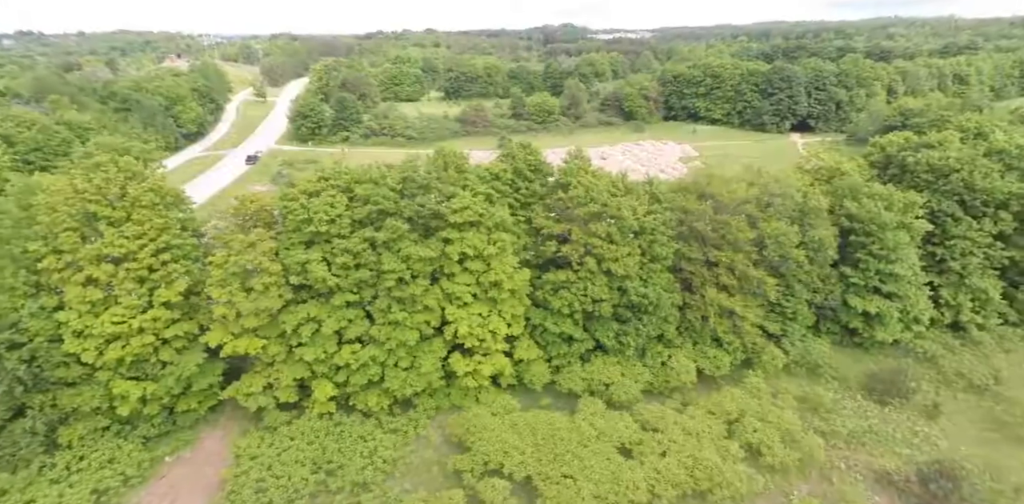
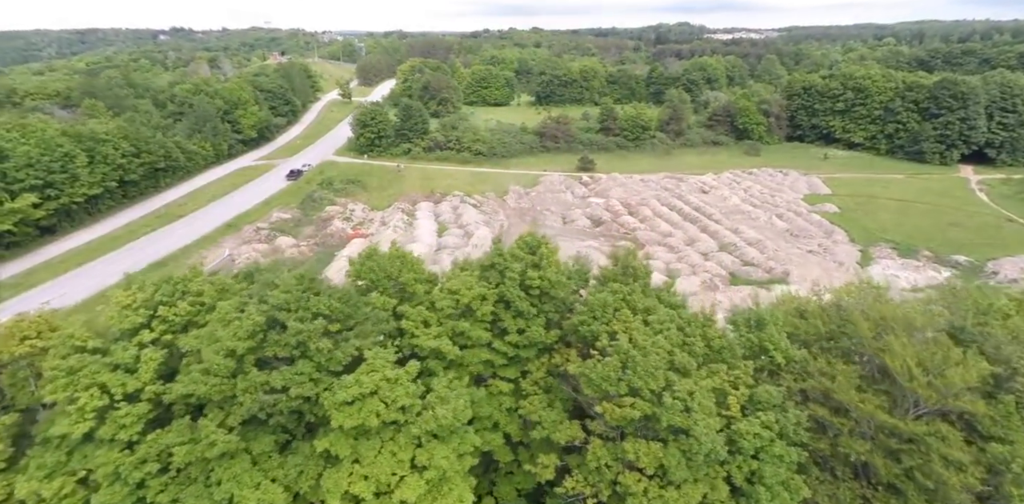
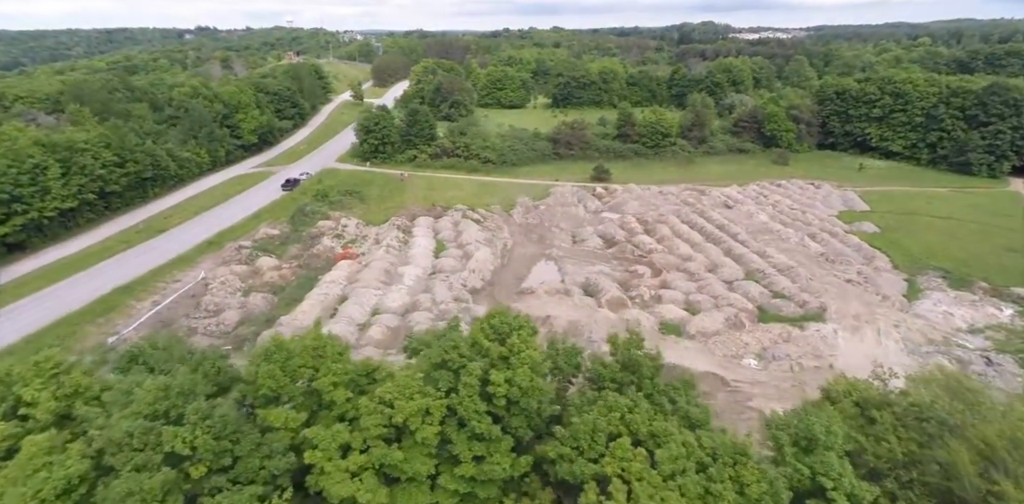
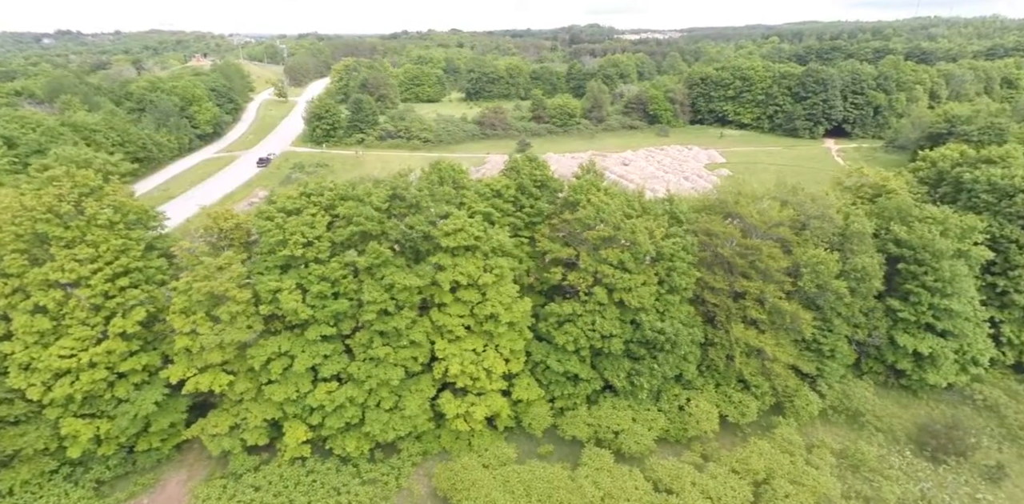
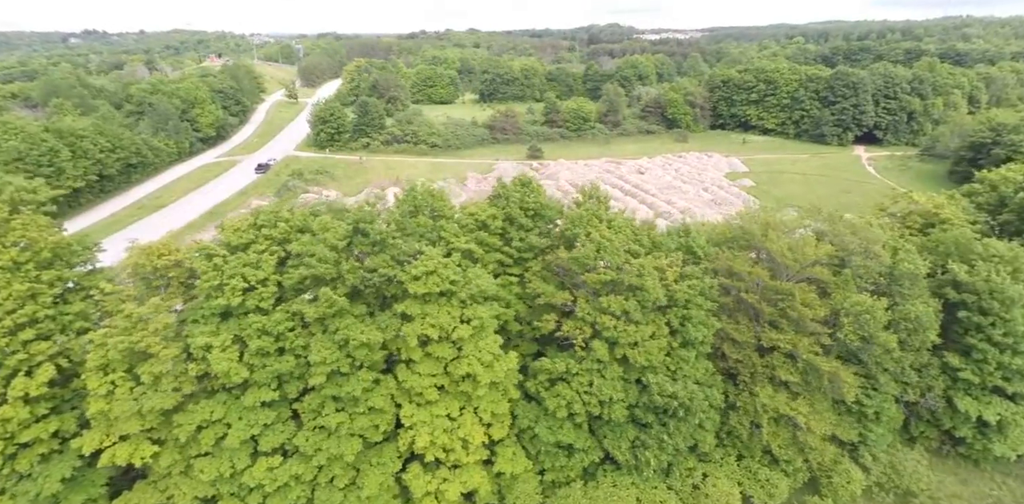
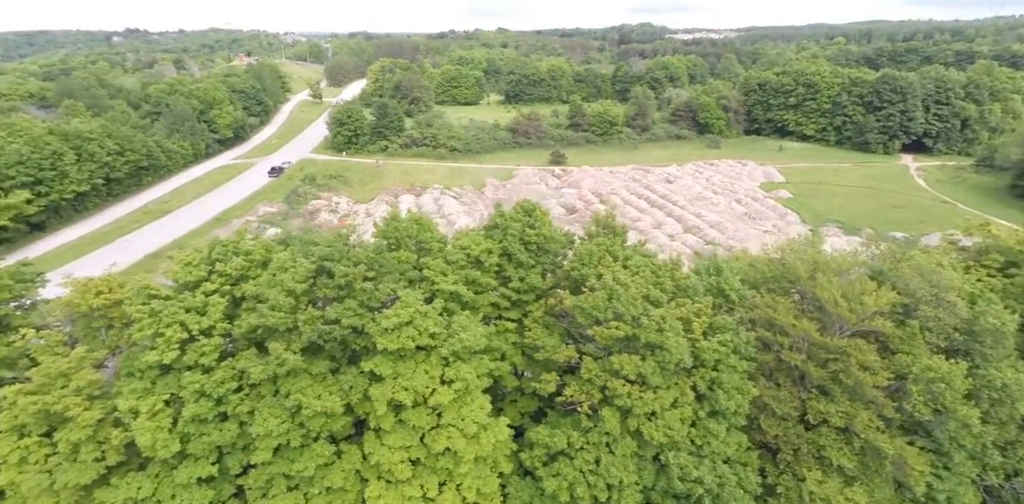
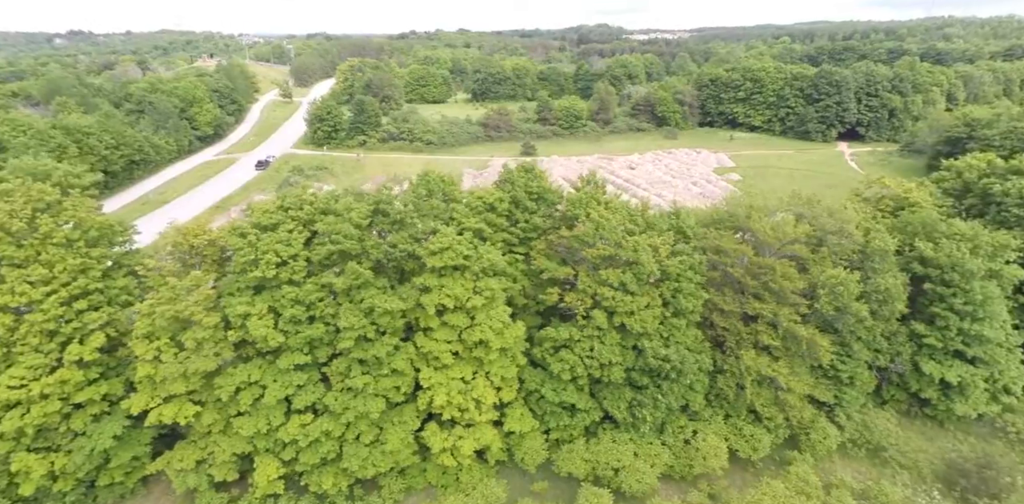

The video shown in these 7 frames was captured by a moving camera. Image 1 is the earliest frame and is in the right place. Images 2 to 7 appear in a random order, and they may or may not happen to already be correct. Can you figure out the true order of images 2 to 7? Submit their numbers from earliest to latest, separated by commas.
4, 7, 5, 6, 2, 3
